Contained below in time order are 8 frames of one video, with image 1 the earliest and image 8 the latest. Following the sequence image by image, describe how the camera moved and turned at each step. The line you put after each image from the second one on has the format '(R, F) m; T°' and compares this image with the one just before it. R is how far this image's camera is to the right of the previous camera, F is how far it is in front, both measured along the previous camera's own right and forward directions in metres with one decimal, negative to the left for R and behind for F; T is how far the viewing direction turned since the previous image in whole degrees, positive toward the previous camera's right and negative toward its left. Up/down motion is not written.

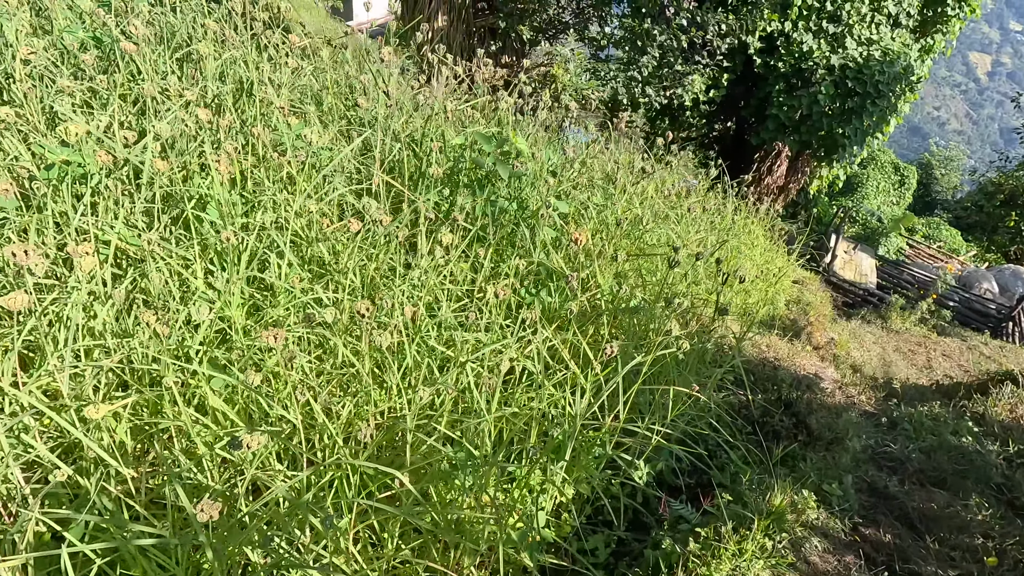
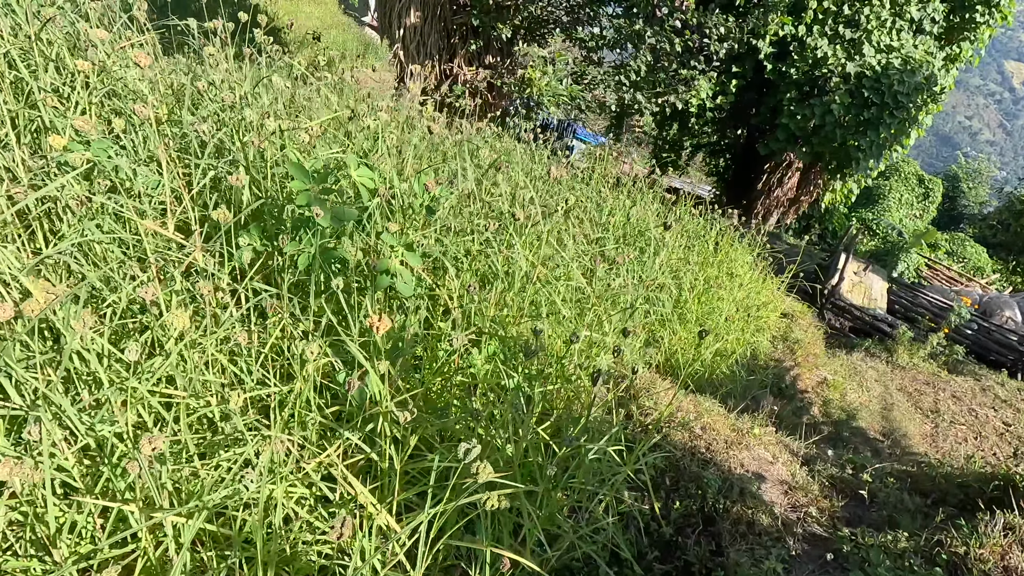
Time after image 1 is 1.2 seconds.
(+0.4, +0.4) m; -2°
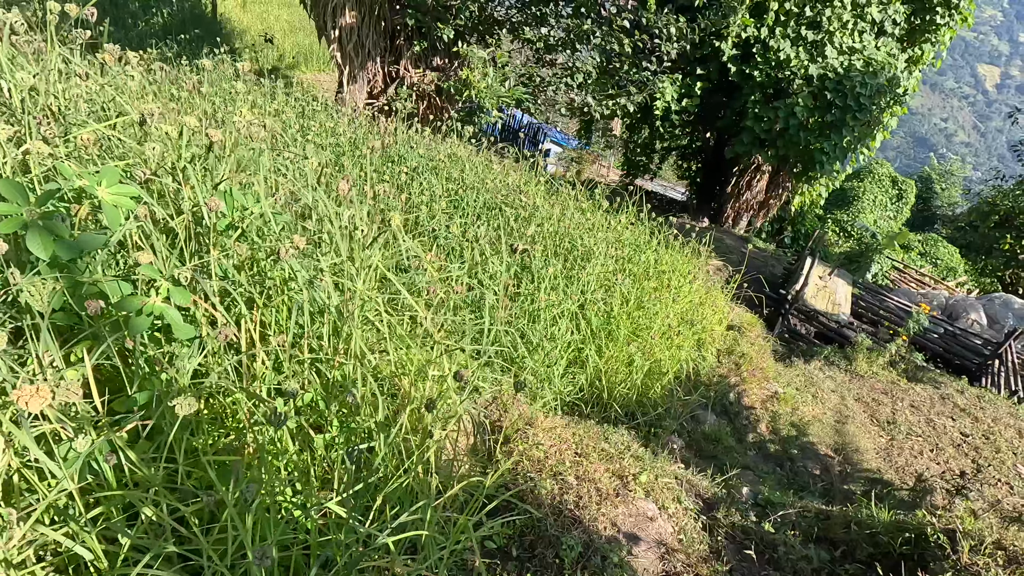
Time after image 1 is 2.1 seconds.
(+0.4, +0.2) m; +1°
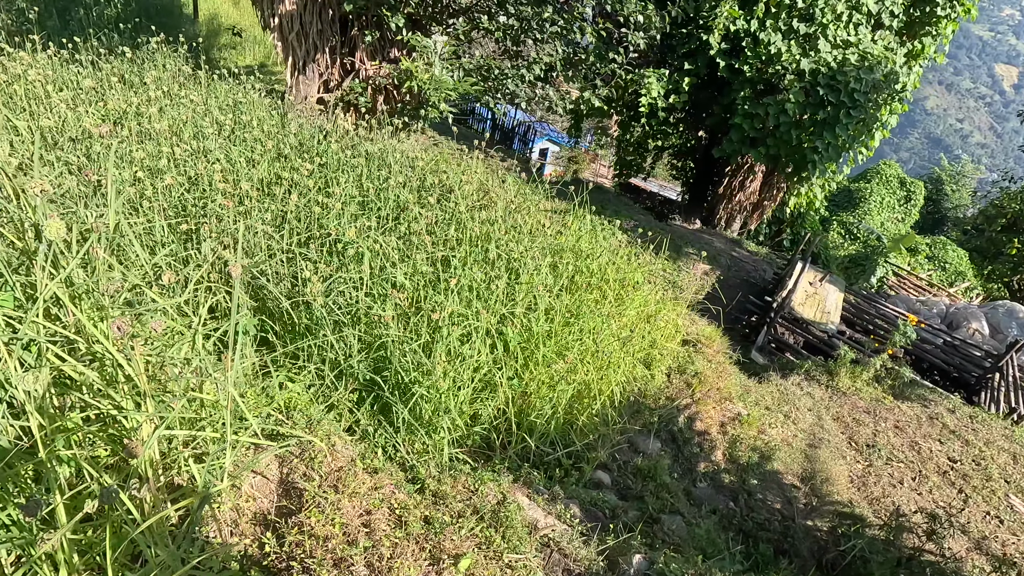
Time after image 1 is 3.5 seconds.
(+0.5, +0.3) m; -1°
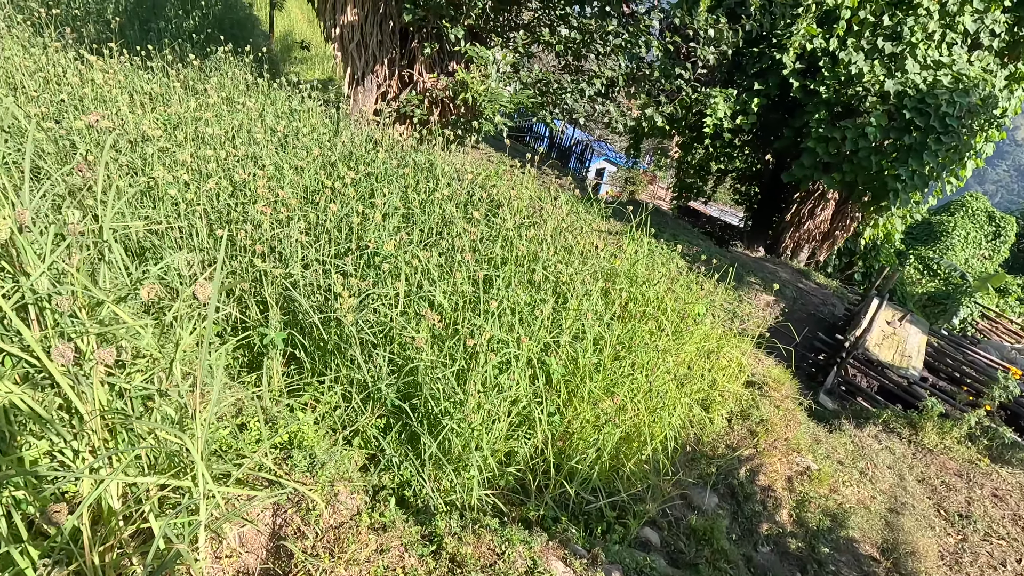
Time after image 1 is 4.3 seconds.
(0.0, +0.2) m; -5°
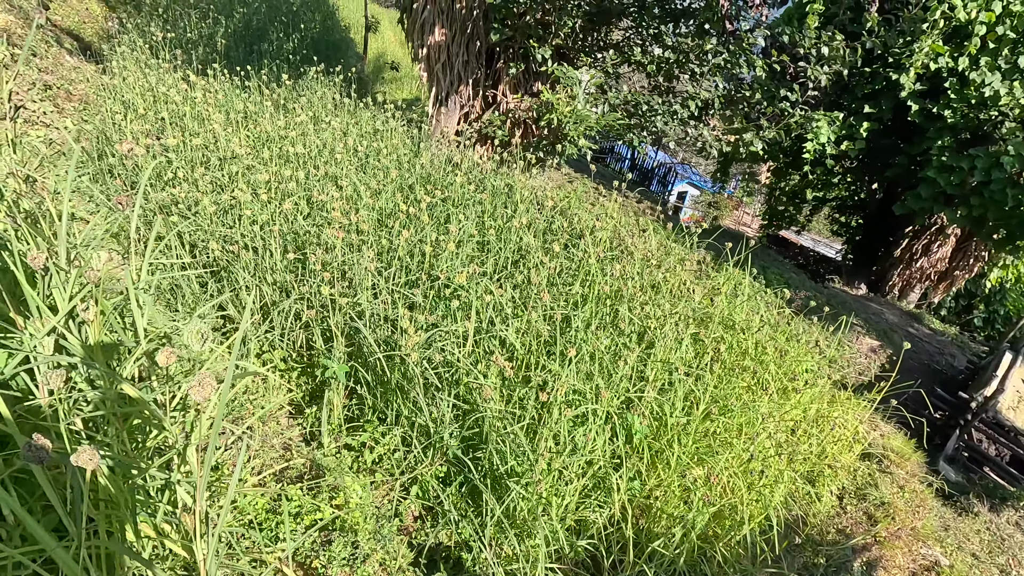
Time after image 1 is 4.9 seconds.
(0.0, +0.2) m; -8°
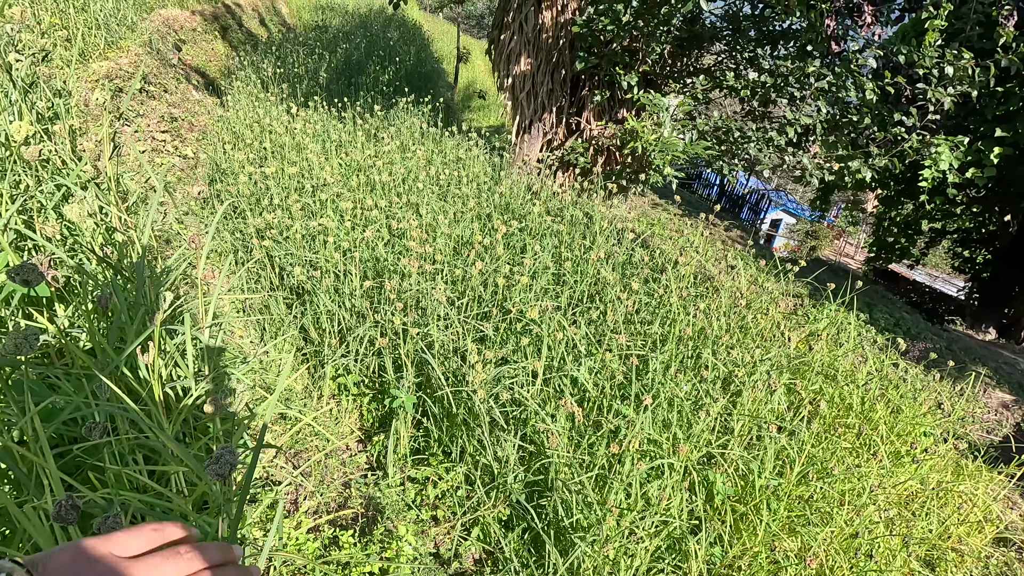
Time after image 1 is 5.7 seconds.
(0.0, +0.1) m; -9°
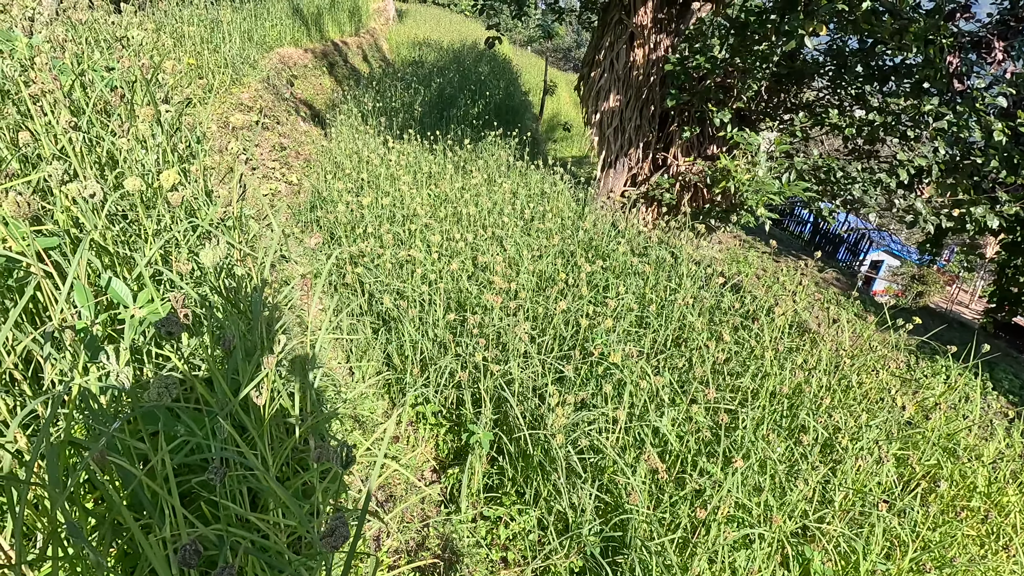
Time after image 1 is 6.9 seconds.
(0.0, 0.0) m; -8°
